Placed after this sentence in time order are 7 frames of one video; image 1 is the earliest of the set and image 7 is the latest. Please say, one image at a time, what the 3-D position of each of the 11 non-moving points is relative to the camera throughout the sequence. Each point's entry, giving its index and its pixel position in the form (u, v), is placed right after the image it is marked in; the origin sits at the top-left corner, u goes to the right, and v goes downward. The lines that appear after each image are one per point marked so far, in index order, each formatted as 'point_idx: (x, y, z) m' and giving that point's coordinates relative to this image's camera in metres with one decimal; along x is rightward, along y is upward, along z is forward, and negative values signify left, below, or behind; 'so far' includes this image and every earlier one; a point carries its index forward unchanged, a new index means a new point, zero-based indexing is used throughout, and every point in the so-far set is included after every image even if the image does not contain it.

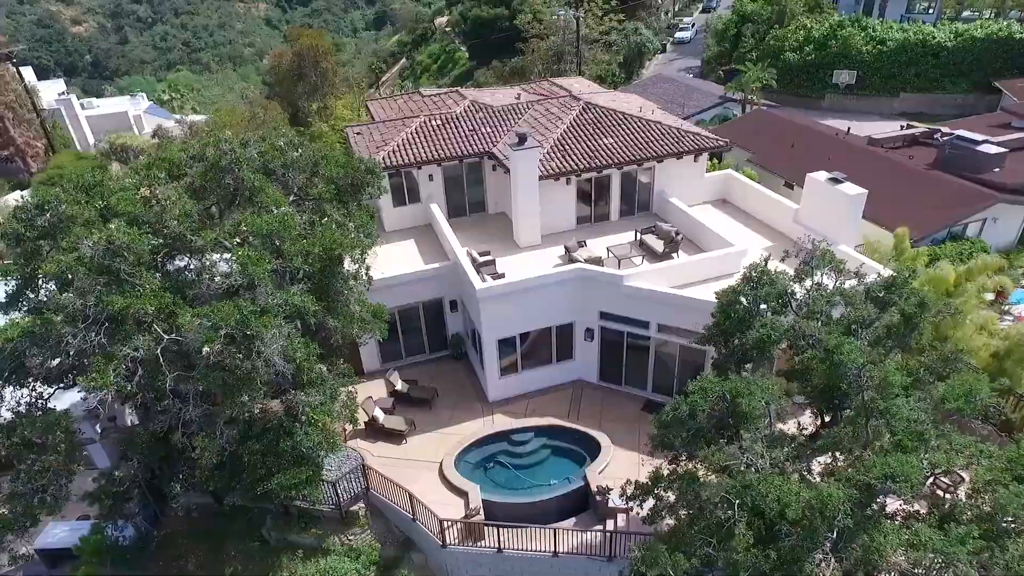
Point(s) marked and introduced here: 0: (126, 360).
0: (-6.7, -1.3, +10.7) m
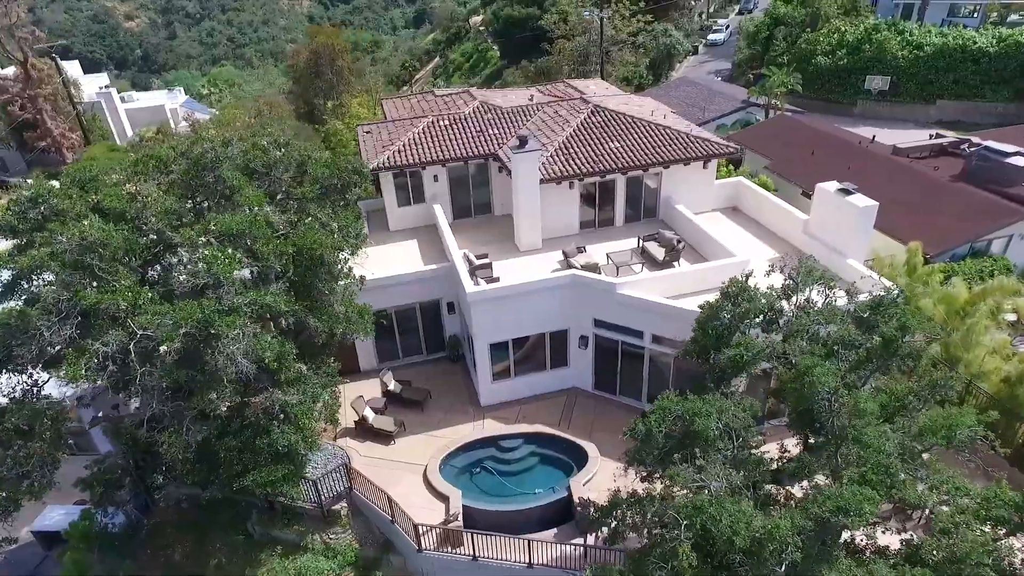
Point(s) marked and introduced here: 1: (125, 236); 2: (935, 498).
0: (-7.3, -1.2, +10.8) m
1: (-7.3, +1.0, +11.5) m
2: (+6.1, -3.0, +8.9) m
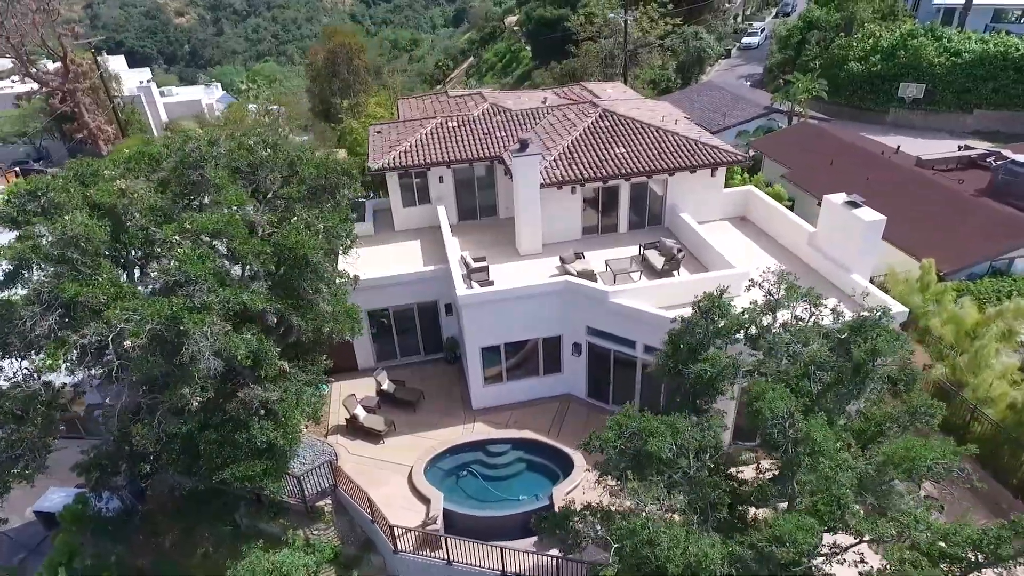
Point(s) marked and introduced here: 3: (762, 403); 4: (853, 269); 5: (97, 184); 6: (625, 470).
0: (-7.9, -1.1, +11.1) m
1: (-7.8, +1.1, +11.8) m
2: (+5.3, -3.3, +8.5) m
3: (+3.5, -1.7, +9.0) m
4: (+9.5, +0.6, +17.2) m
5: (-9.0, +2.2, +13.3) m
6: (+1.7, -2.7, +9.1) m
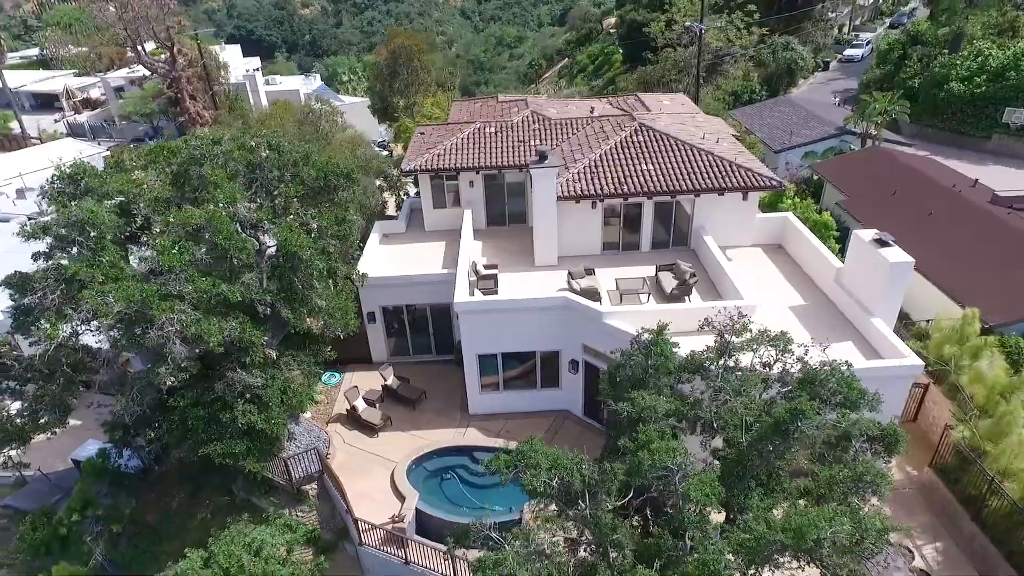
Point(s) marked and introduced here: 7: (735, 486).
0: (-8.8, -0.6, +12.4) m
1: (-8.4, +1.5, +13.0) m
2: (+3.7, -4.1, +7.9) m
3: (+2.1, -2.2, +8.6) m
4: (+9.4, -0.6, +15.9) m
5: (-9.3, +2.7, +14.6) m
6: (+0.2, -3.1, +9.0) m
7: (+3.4, -3.0, +9.4) m
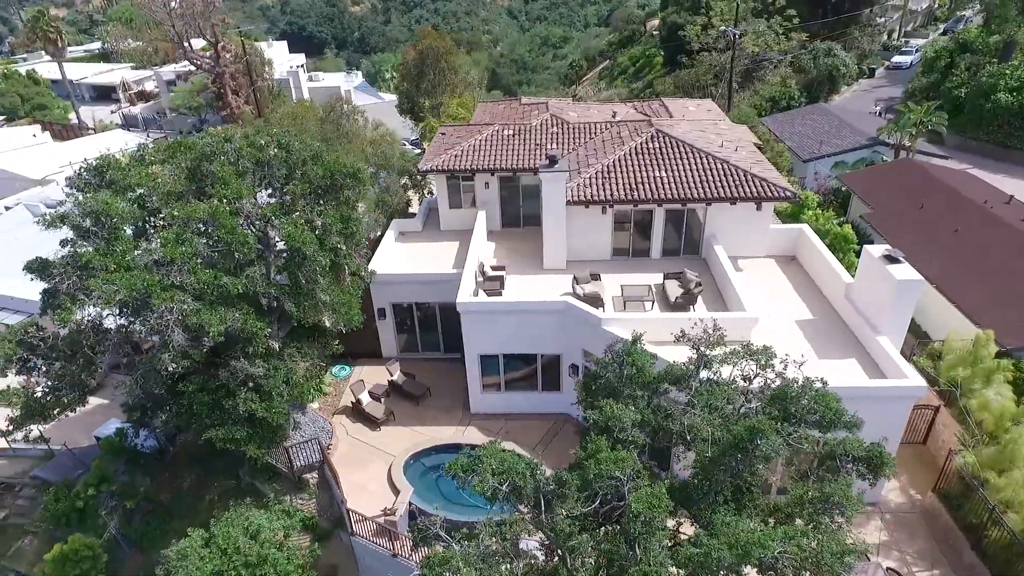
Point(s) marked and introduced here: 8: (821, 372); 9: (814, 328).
0: (-9.0, -0.4, +13.1) m
1: (-8.5, +1.8, +13.7) m
2: (+3.0, -4.3, +7.9) m
3: (+1.6, -2.4, +8.7) m
4: (+9.3, -1.0, +15.5) m
5: (-9.2, +3.0, +15.4) m
6: (-0.3, -3.2, +9.2) m
7: (+2.9, -3.2, +9.4) m
8: (+7.6, -2.0, +15.2) m
9: (+8.2, -1.1, +16.9) m
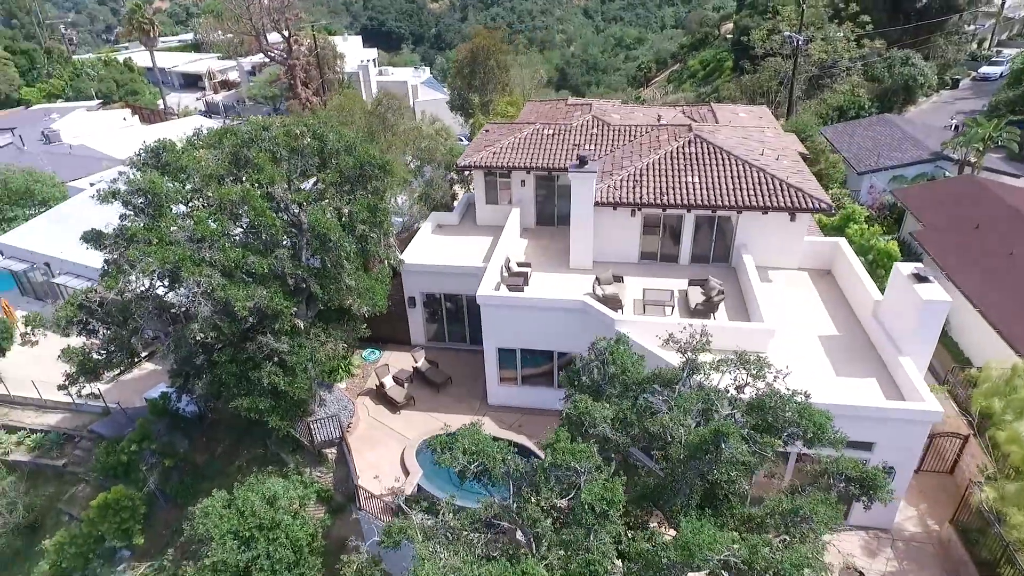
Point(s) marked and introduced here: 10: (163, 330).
0: (-8.8, +0.3, +14.3) m
1: (-8.2, +2.4, +14.9) m
2: (+2.3, -4.4, +8.0) m
3: (+1.1, -2.4, +8.9) m
4: (+9.6, -1.5, +14.9) m
5: (-8.6, +3.7, +16.6) m
6: (-0.8, -3.0, +9.6) m
7: (+2.4, -3.2, +9.5) m
8: (+7.7, -2.4, +14.8) m
9: (+8.6, -1.5, +16.4) m
10: (-9.2, -1.1, +16.3) m
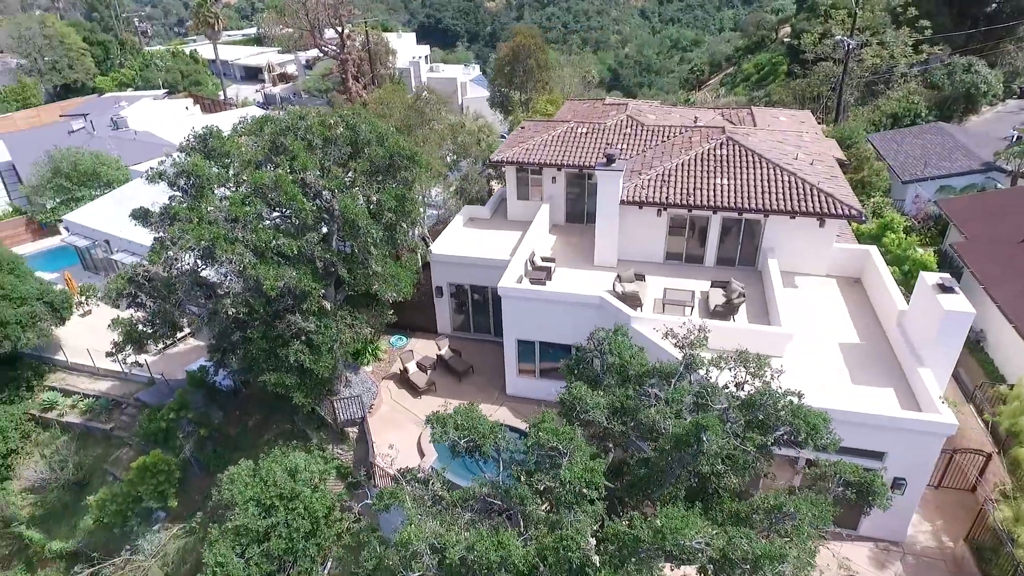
0: (-8.4, +0.9, +15.3) m
1: (-7.6, +3.0, +15.9) m
2: (+2.0, -4.2, +8.3) m
3: (+1.0, -2.2, +9.3) m
4: (+9.9, -1.7, +14.6) m
5: (-7.9, +4.3, +17.6) m
6: (-0.9, -2.8, +10.1) m
7: (+2.3, -3.1, +9.7) m
8: (+8.0, -2.6, +14.6) m
9: (+9.0, -1.7, +16.2) m
10: (-8.7, -0.5, +17.4) m
